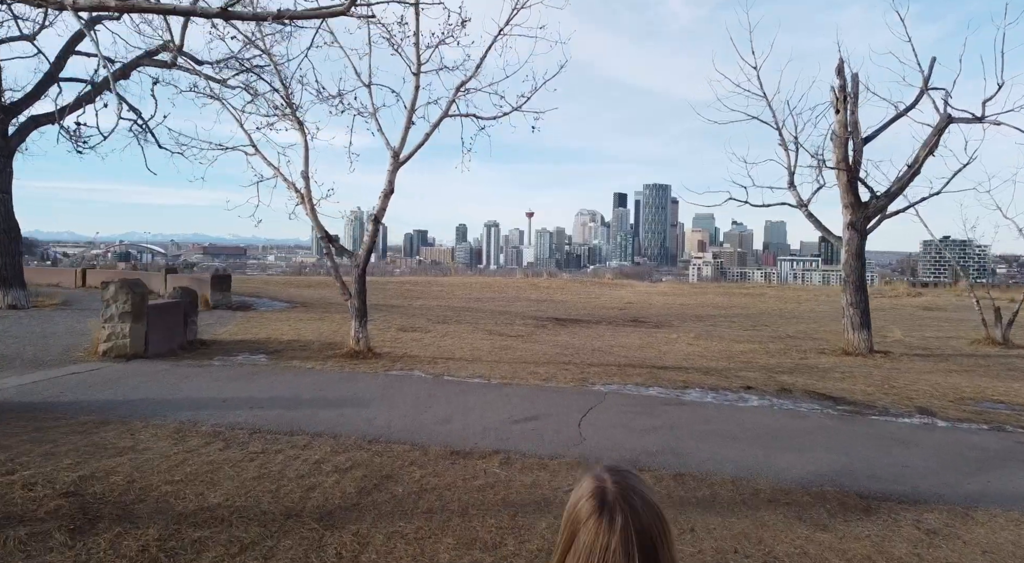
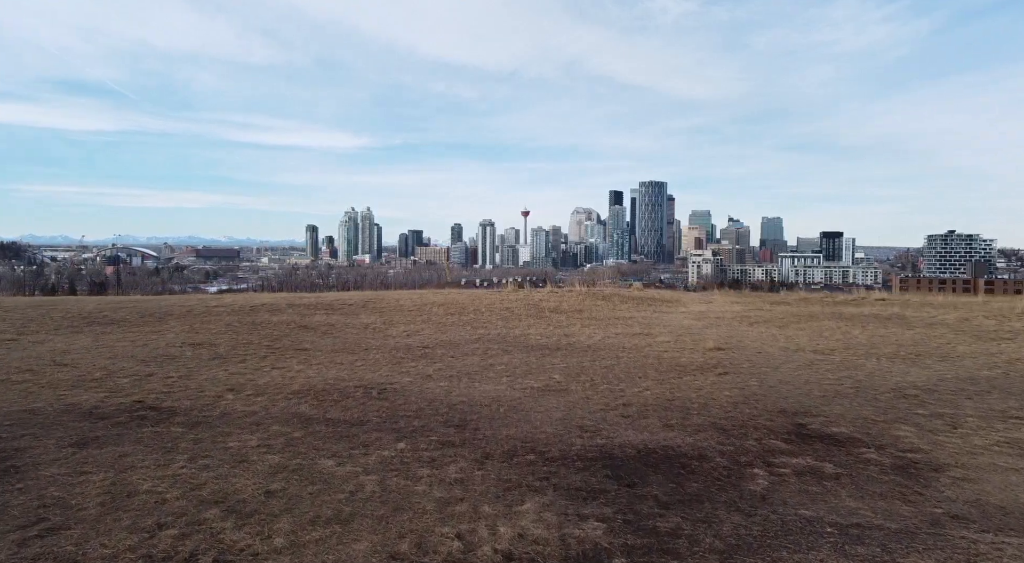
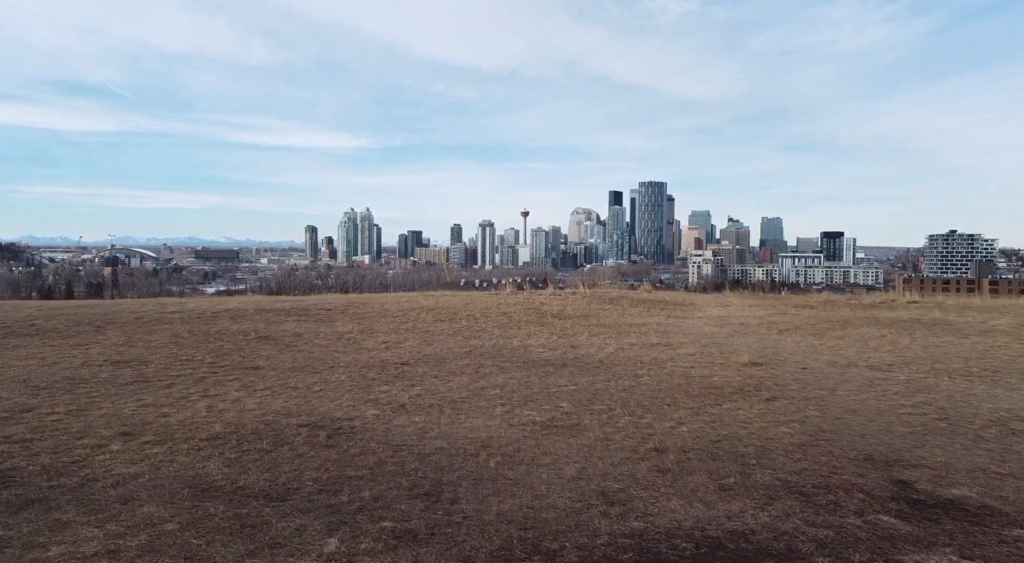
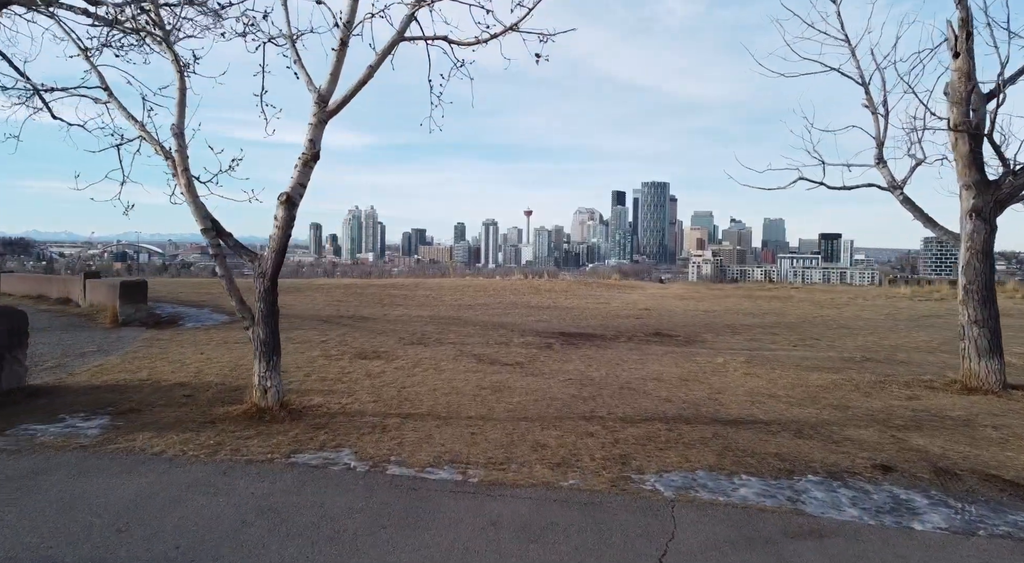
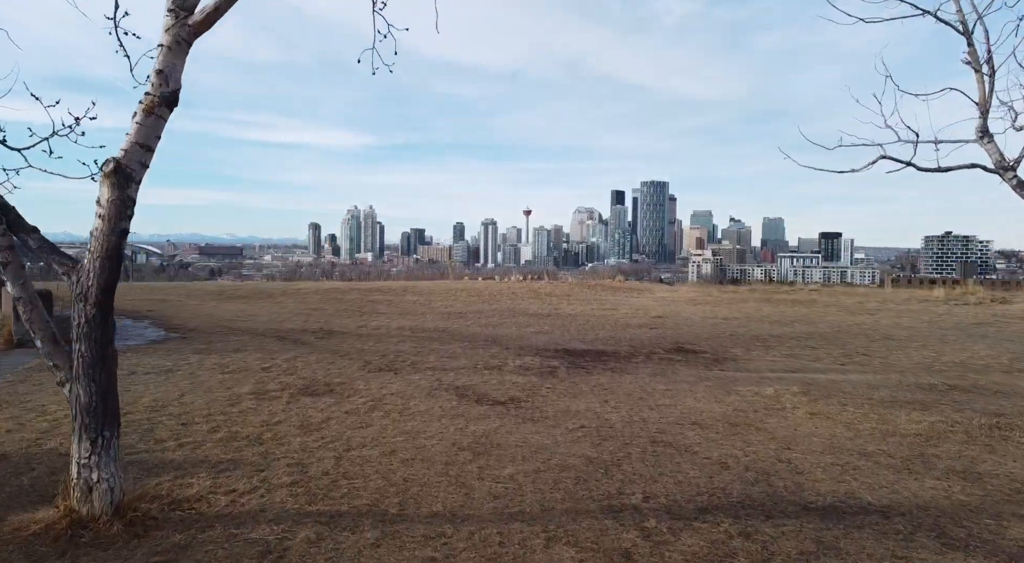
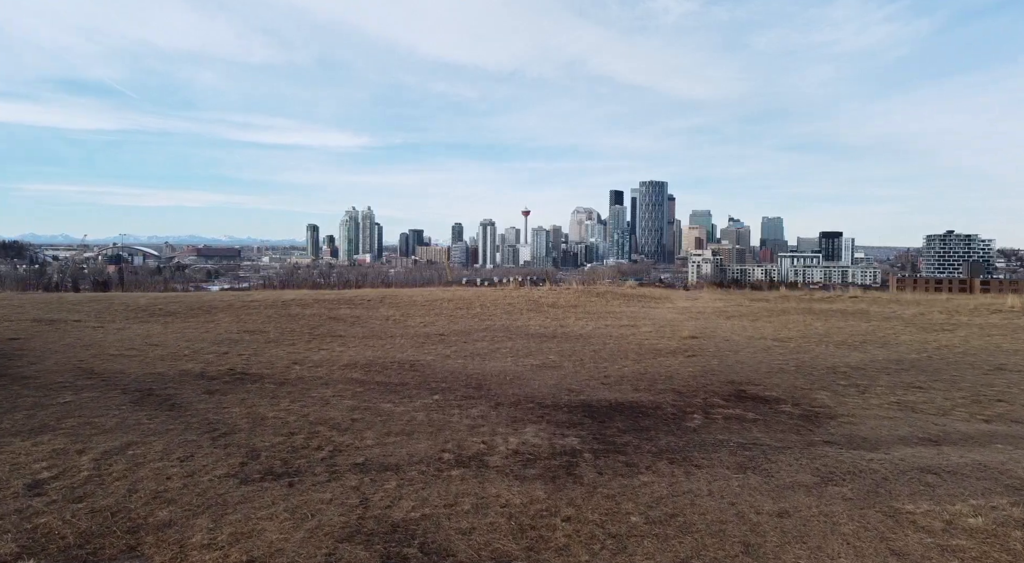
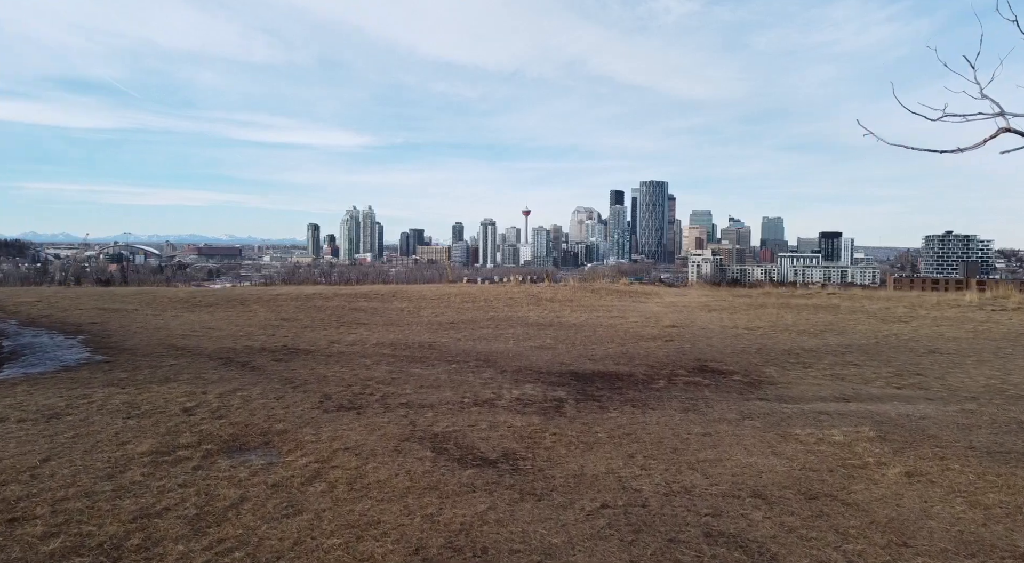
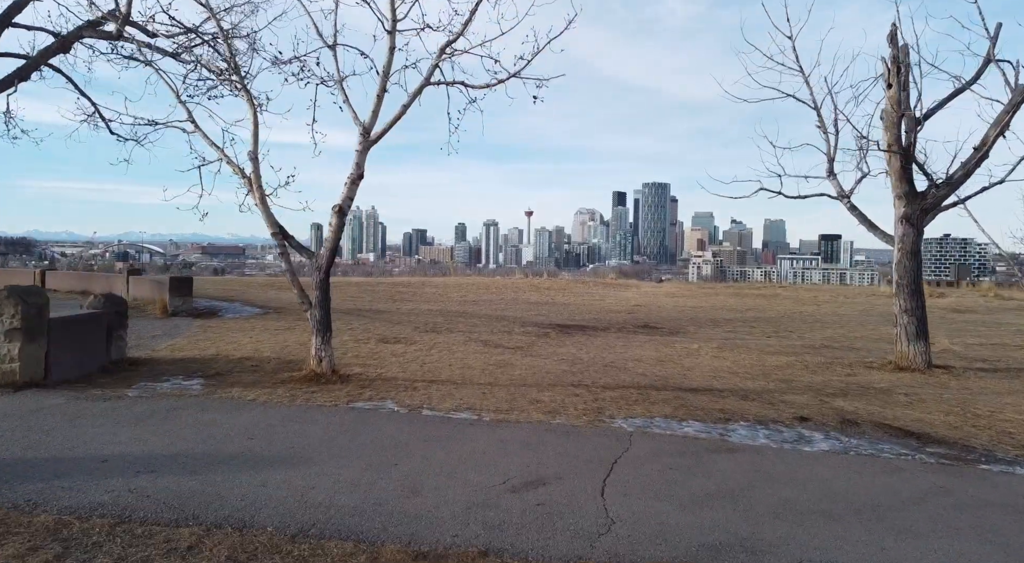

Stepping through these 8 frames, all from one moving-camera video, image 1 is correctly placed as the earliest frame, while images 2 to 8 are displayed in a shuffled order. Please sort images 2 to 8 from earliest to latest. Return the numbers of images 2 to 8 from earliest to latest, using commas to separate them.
8, 4, 5, 7, 6, 2, 3
